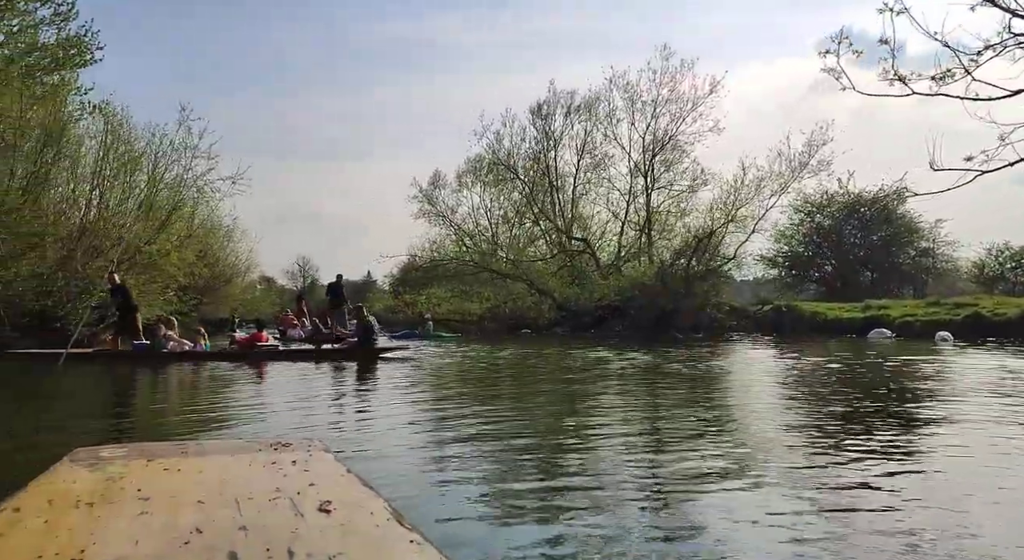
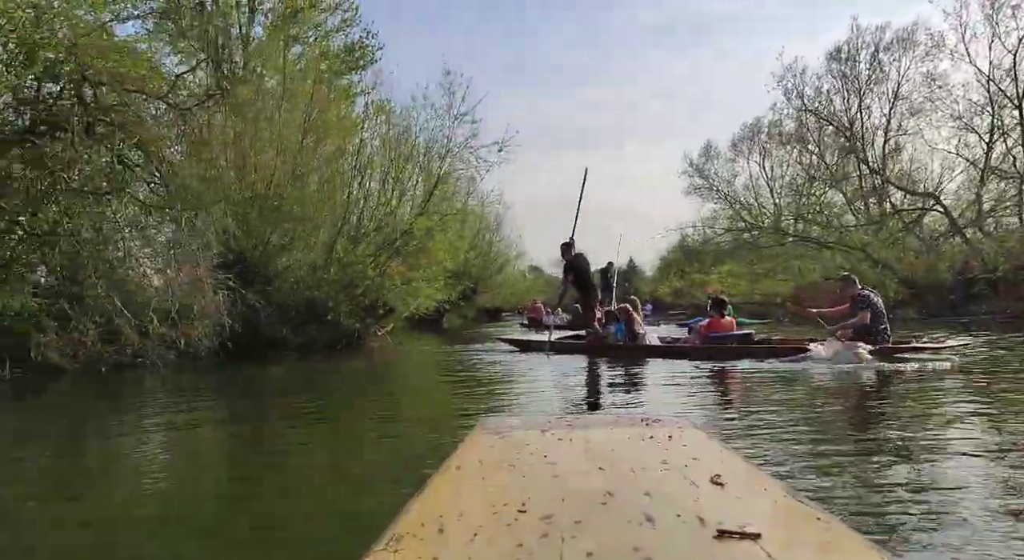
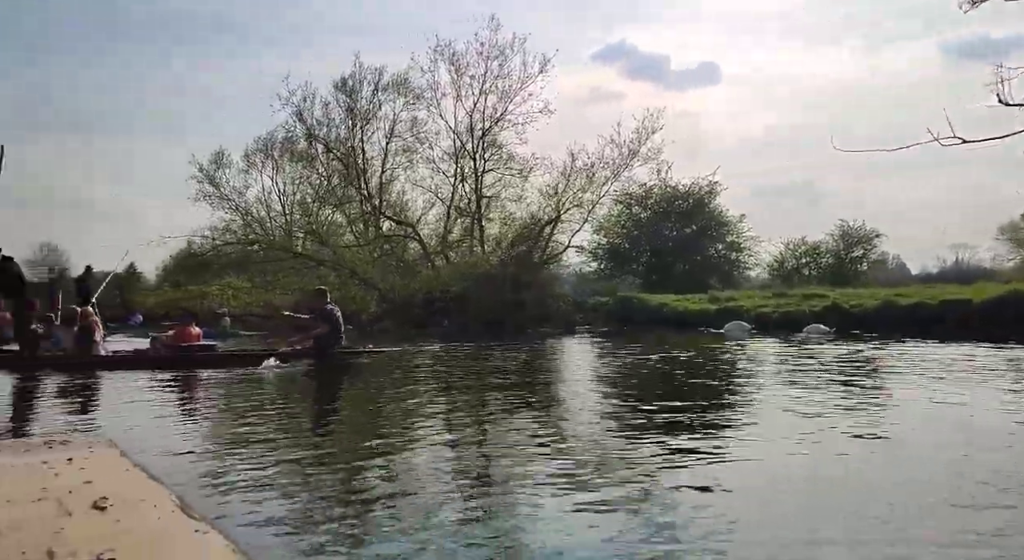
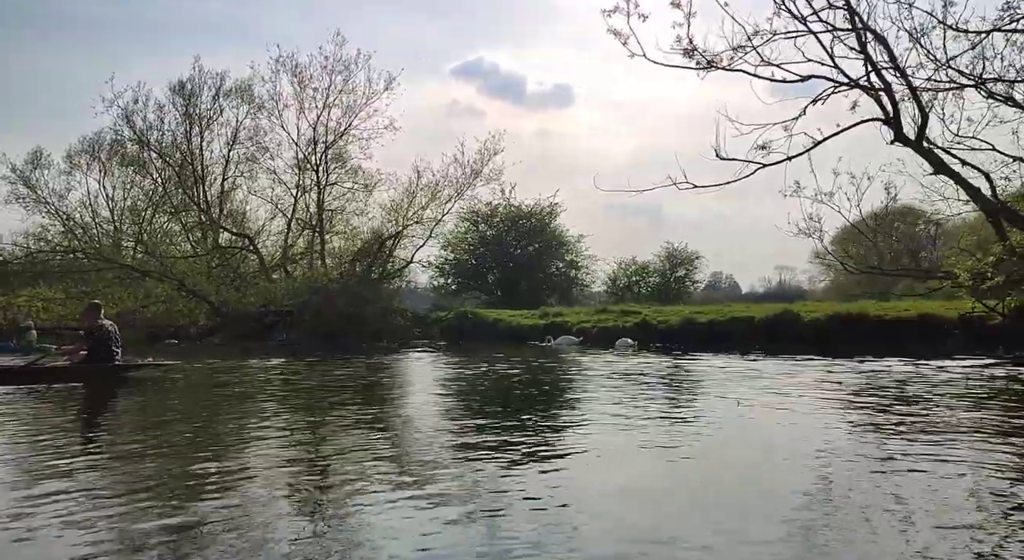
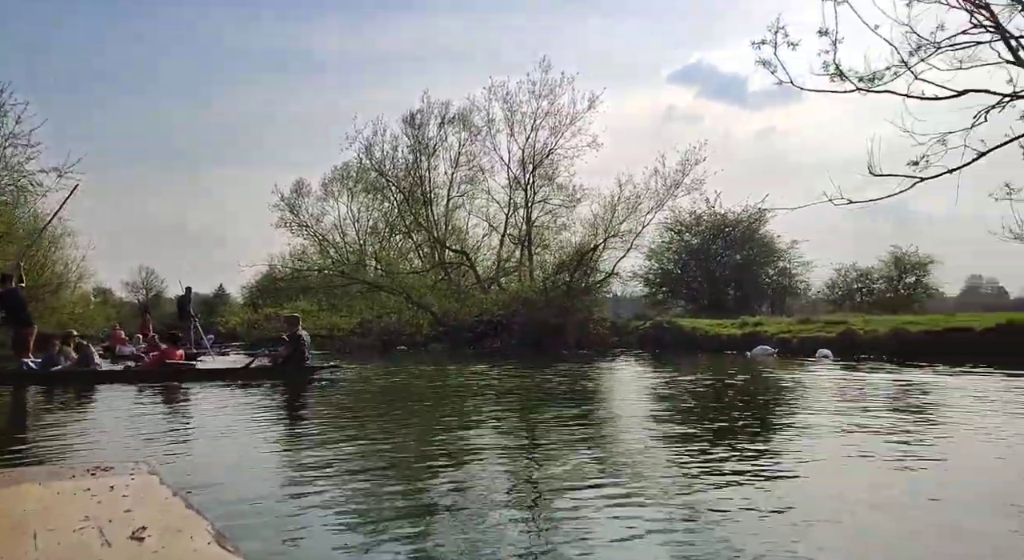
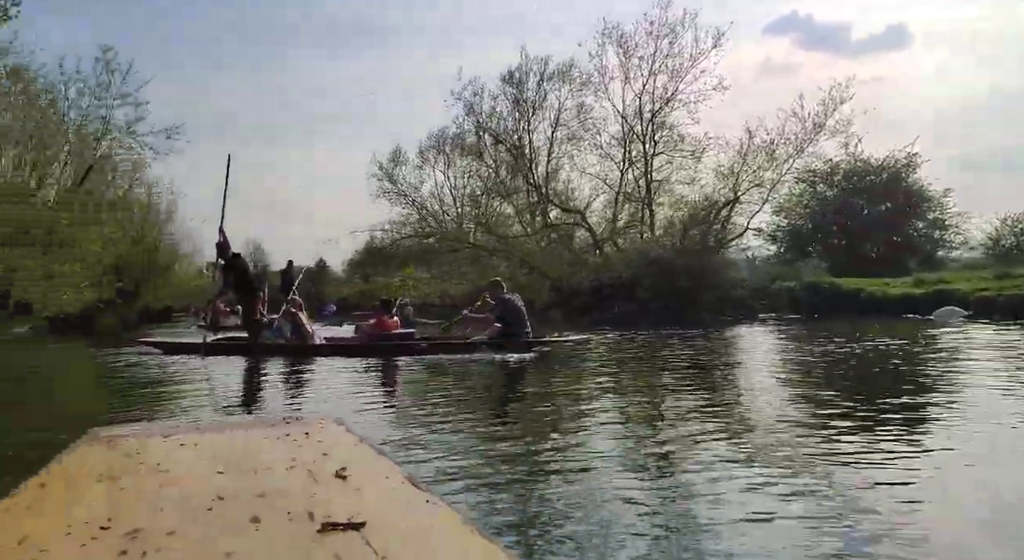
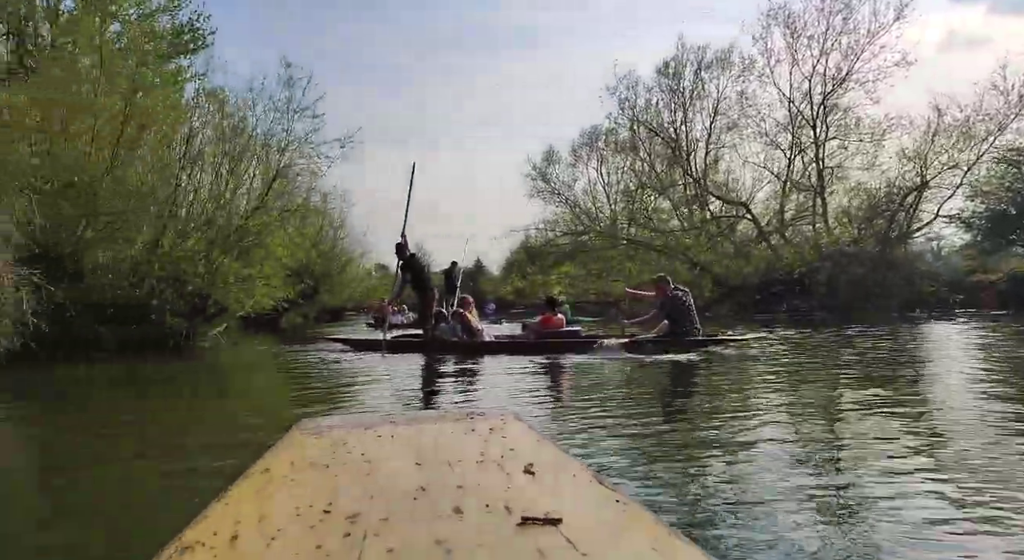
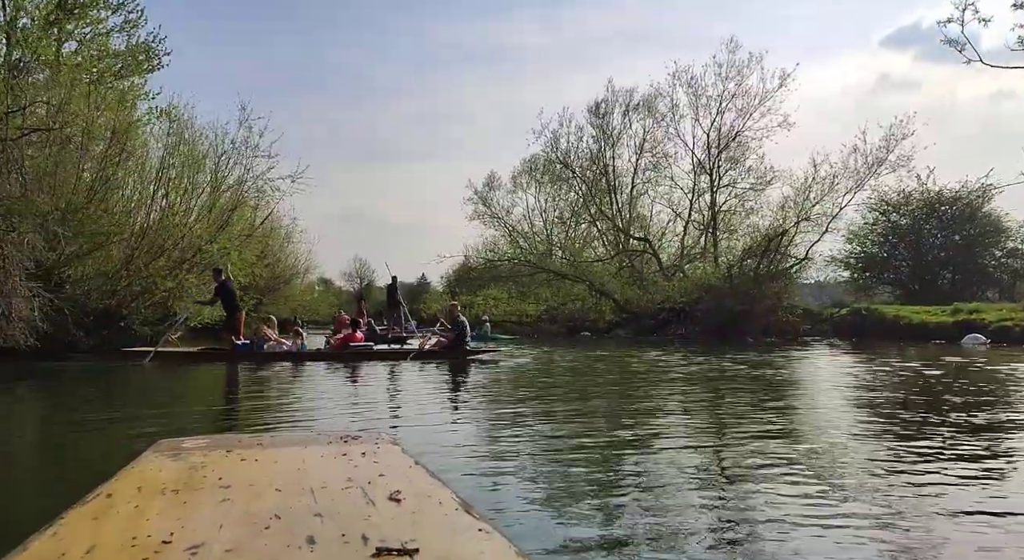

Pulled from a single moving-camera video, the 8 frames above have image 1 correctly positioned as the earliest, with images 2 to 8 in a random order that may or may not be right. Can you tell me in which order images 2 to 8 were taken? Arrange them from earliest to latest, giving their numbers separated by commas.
8, 5, 4, 3, 6, 7, 2
